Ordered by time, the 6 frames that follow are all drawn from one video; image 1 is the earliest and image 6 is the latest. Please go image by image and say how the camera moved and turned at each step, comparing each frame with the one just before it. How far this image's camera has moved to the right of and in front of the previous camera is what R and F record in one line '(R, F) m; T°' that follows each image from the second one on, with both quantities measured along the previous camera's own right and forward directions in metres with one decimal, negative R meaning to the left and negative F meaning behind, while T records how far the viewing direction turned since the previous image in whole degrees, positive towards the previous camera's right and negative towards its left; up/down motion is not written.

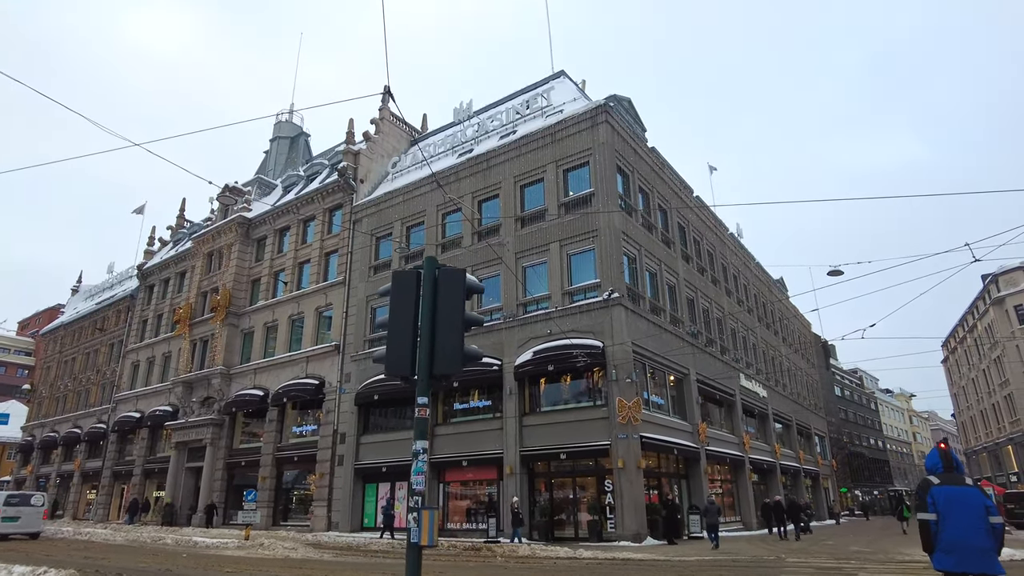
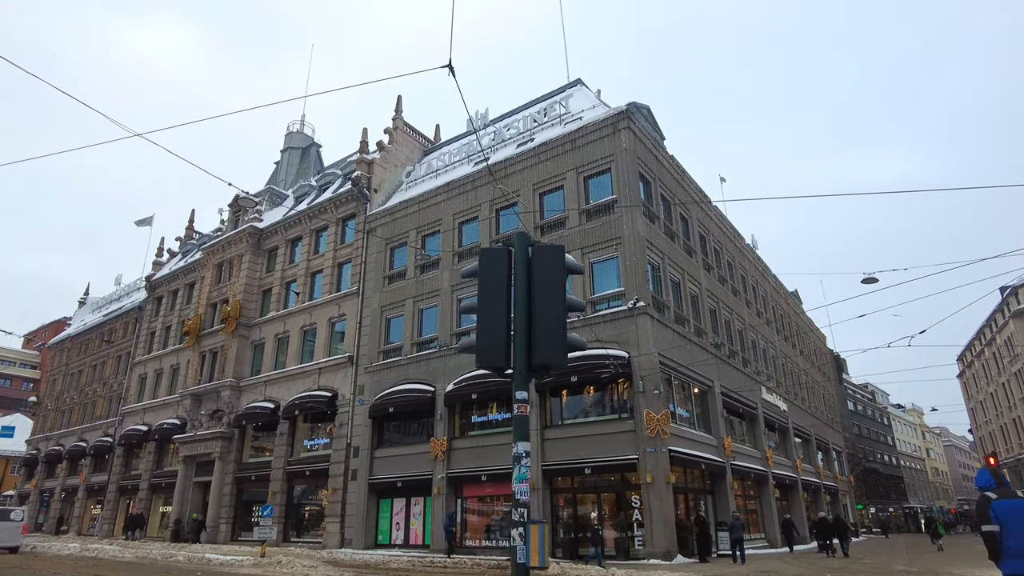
(-0.7, +0.6) m; 0°
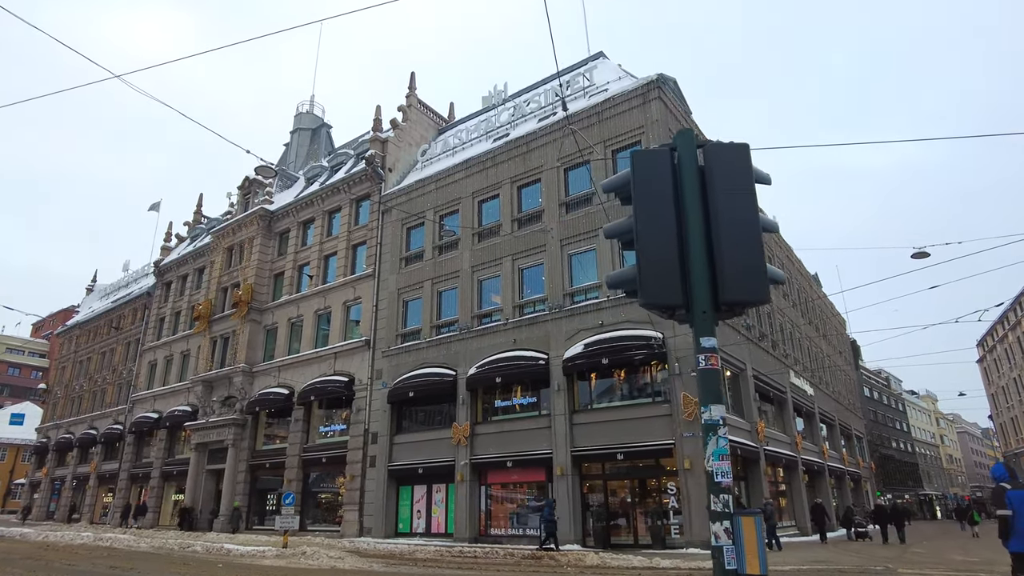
(-0.8, +1.0) m; 0°
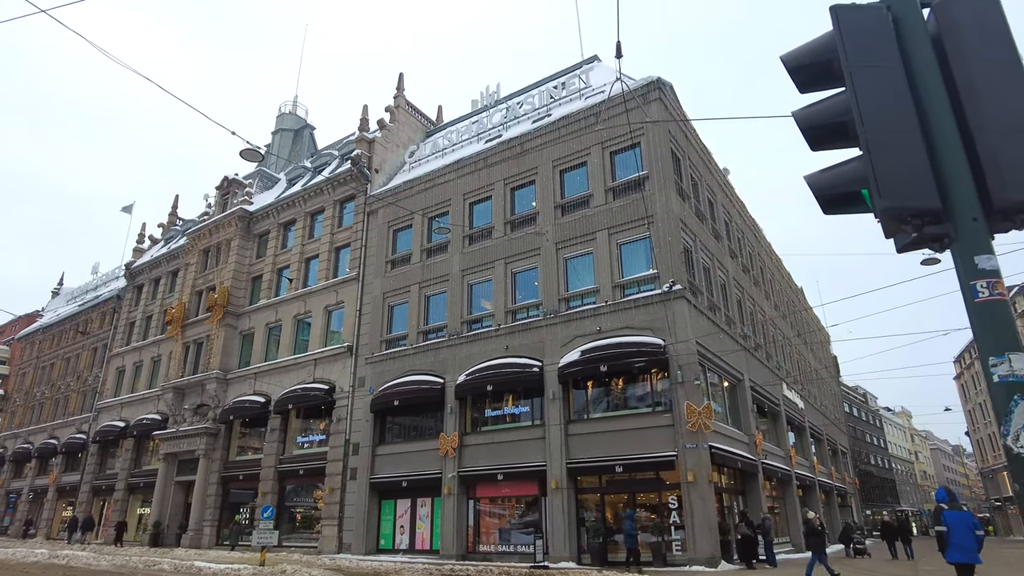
(-0.6, +1.0) m; +2°
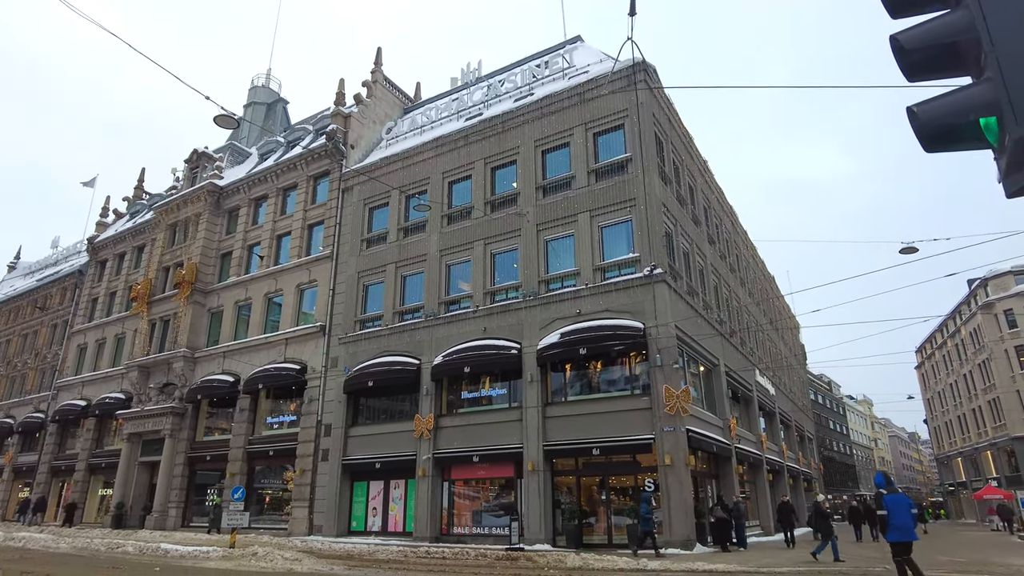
(-0.2, +0.3) m; +3°
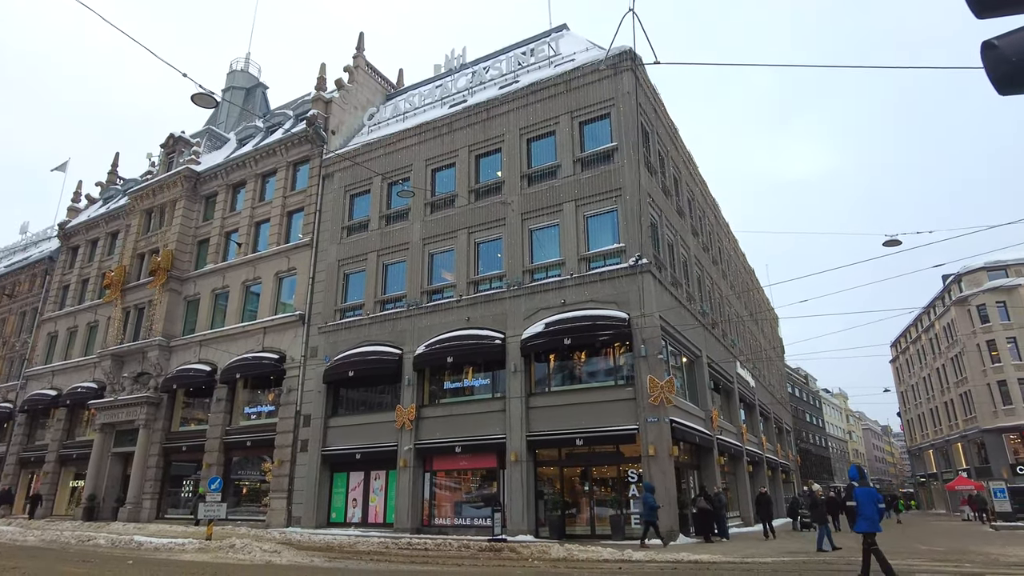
(-0.1, +0.2) m; +2°
